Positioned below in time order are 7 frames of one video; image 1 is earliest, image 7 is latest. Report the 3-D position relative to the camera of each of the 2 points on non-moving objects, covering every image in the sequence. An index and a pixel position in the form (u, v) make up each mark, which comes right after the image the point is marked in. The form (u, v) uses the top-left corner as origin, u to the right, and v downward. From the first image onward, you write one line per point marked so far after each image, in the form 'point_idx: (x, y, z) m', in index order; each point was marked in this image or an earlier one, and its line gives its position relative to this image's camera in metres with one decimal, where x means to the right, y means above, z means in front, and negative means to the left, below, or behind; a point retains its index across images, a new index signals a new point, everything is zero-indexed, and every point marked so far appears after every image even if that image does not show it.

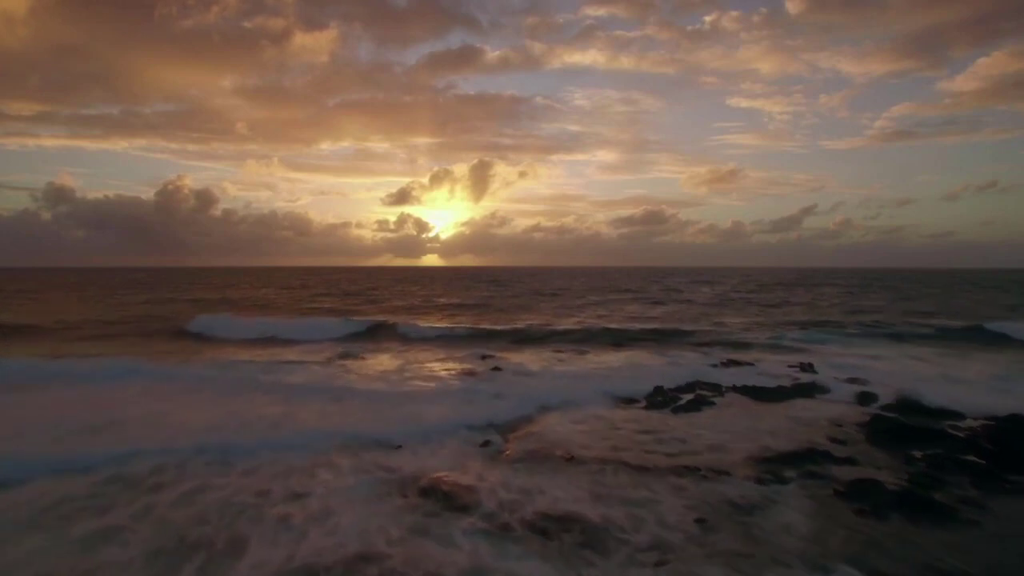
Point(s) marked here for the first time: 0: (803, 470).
0: (+3.6, -2.3, +6.9) m
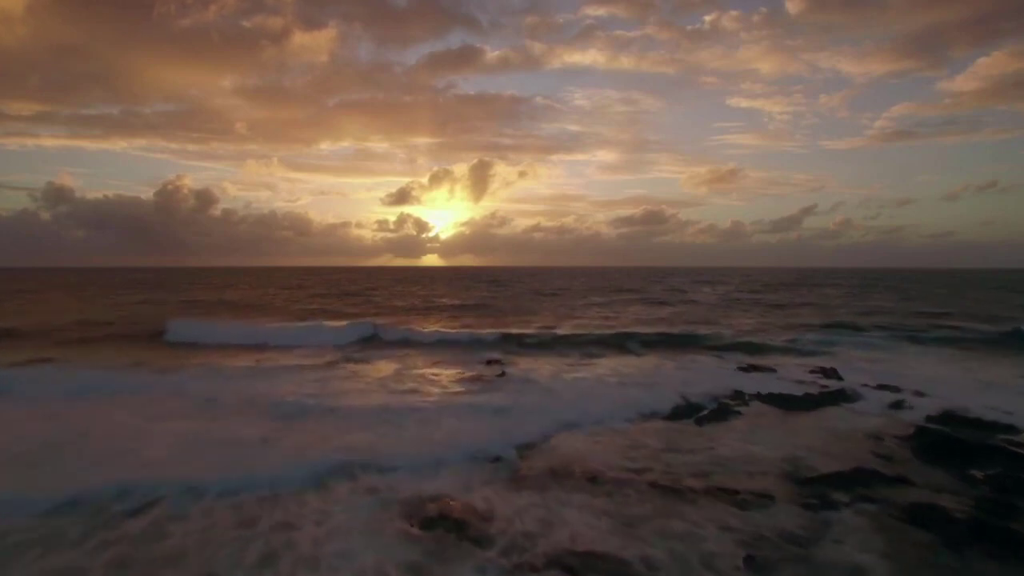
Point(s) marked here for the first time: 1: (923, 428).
0: (+3.8, -2.3, +6.2) m
1: (+6.4, -2.2, +8.6) m
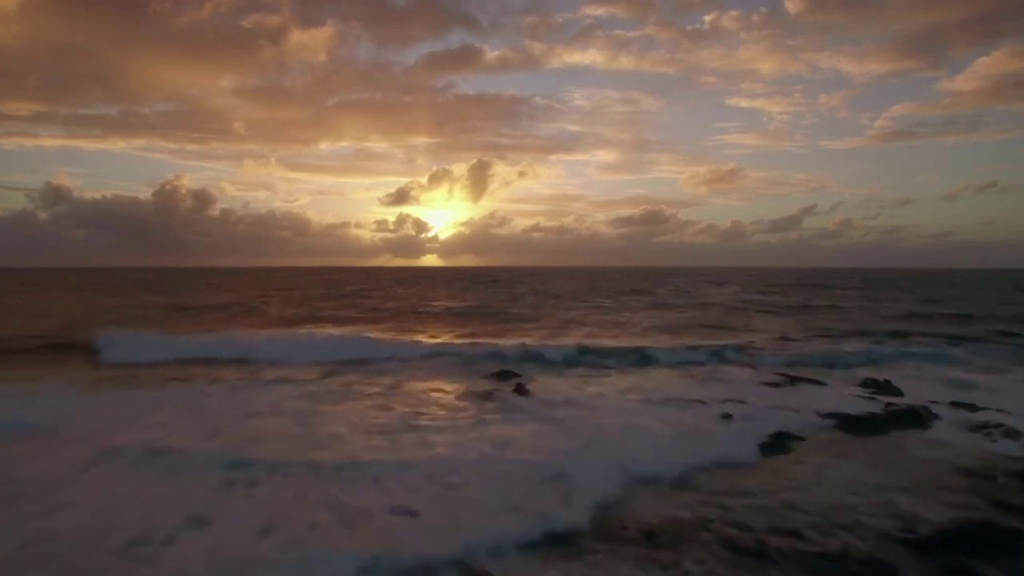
0: (+4.3, -2.4, +4.8) m
1: (+6.8, -2.3, +7.2) m
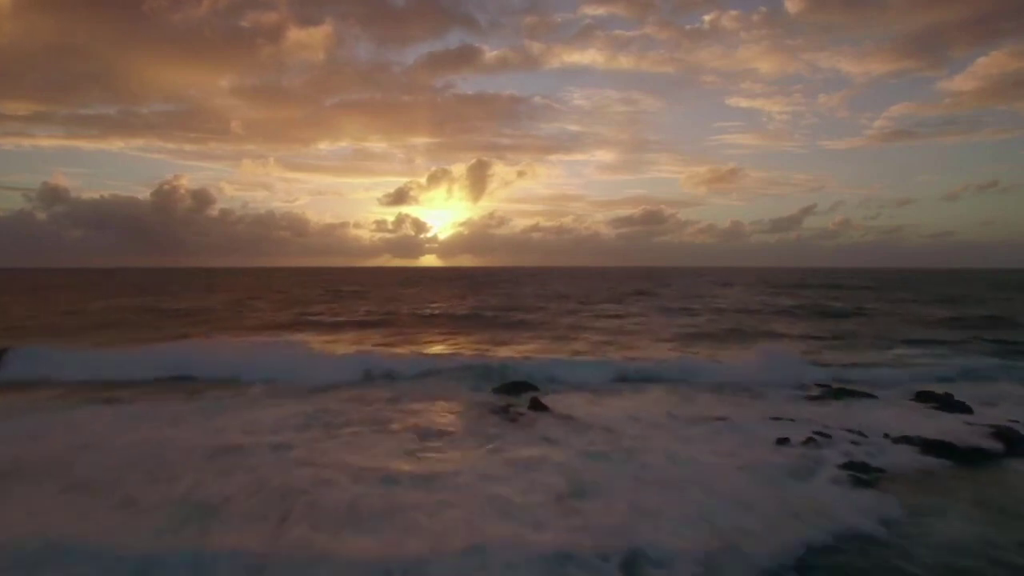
0: (+4.7, -2.5, +3.0) m
1: (+7.2, -2.4, +5.4) m
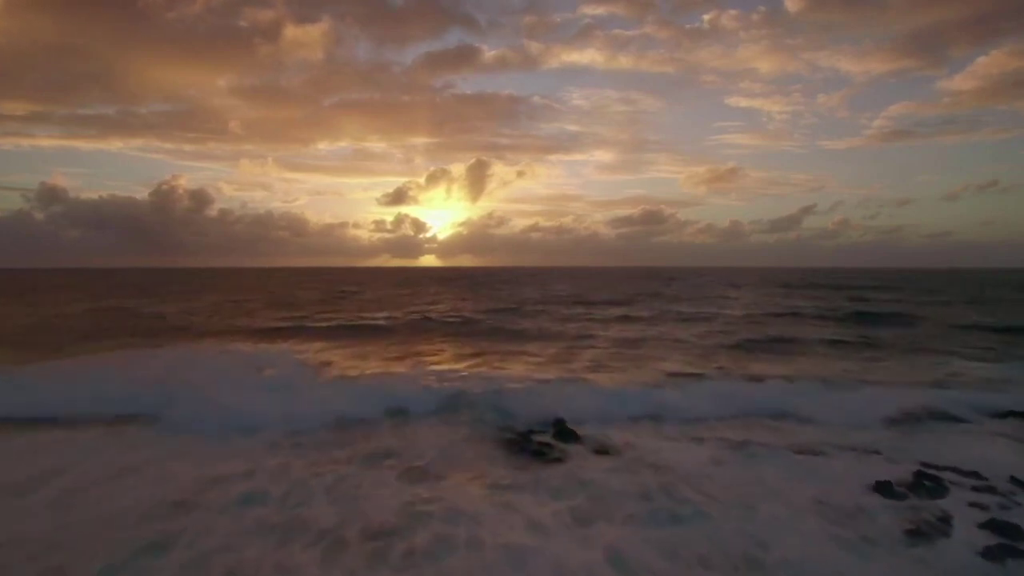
0: (+5.5, -2.8, +0.8) m
1: (+8.0, -2.6, +3.3) m
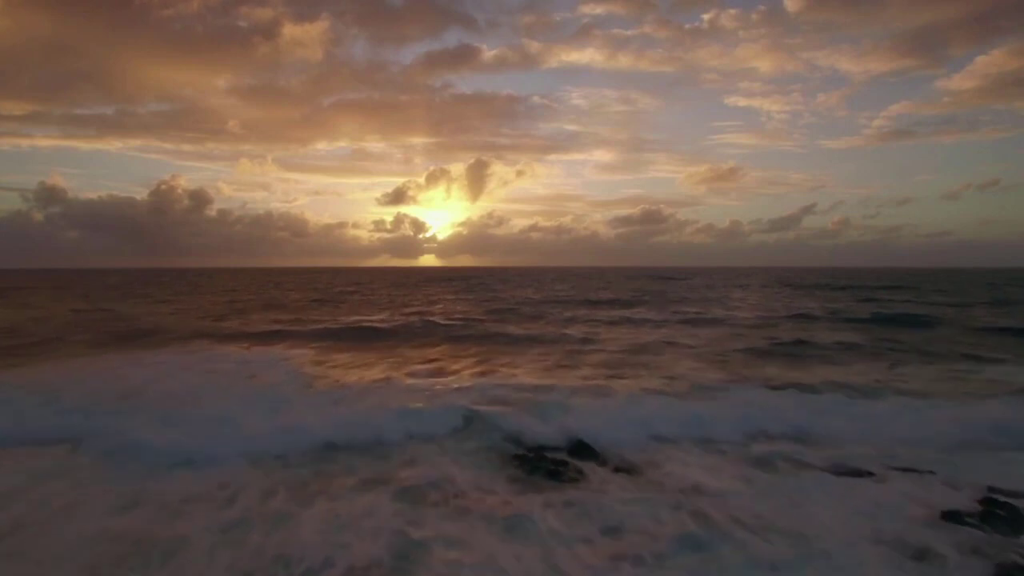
0: (+5.8, -2.8, -0.4) m
1: (+8.4, -2.7, +2.0) m
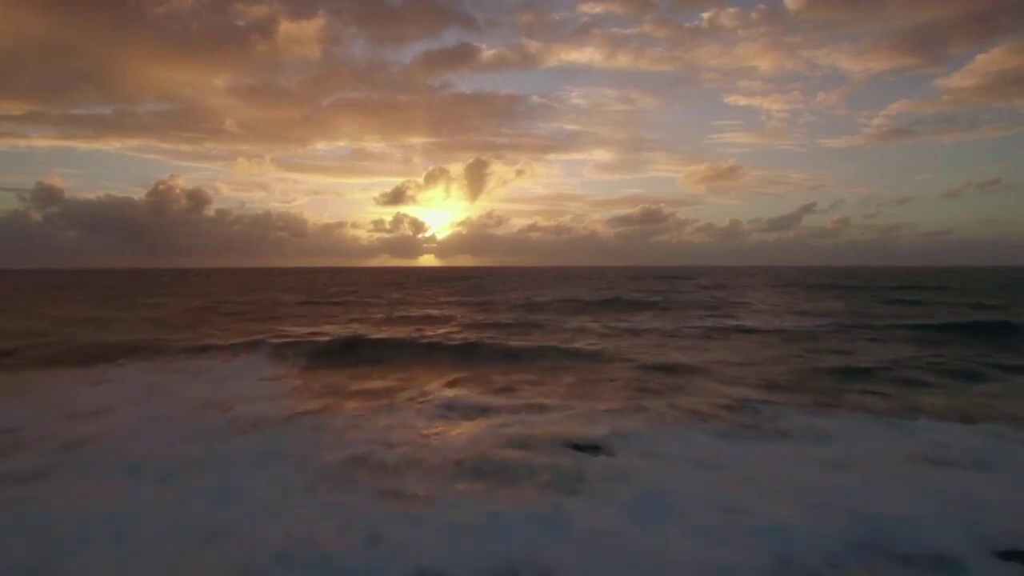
0: (+6.2, -3.0, -2.5) m
1: (+8.8, -2.9, -0.1) m
